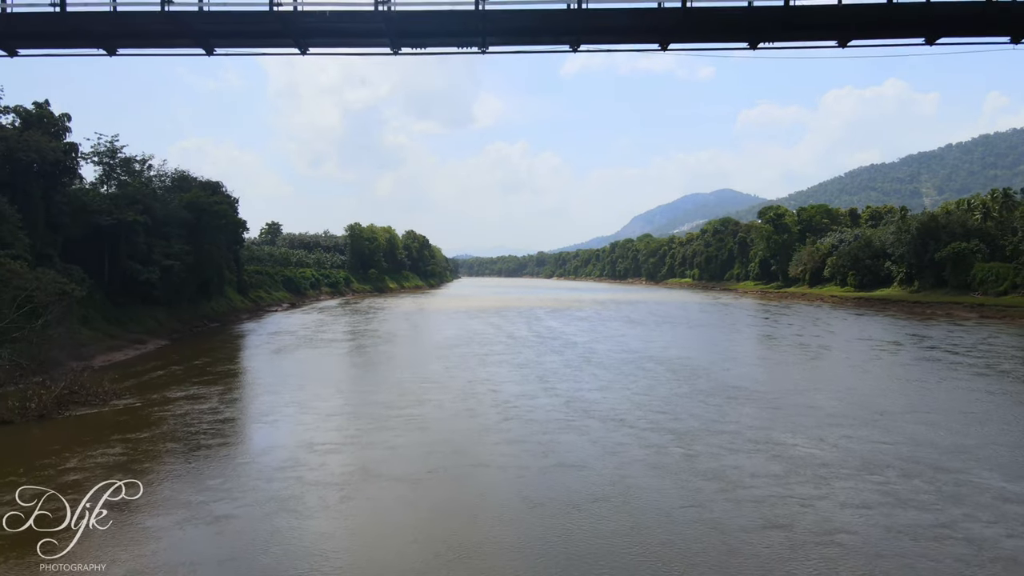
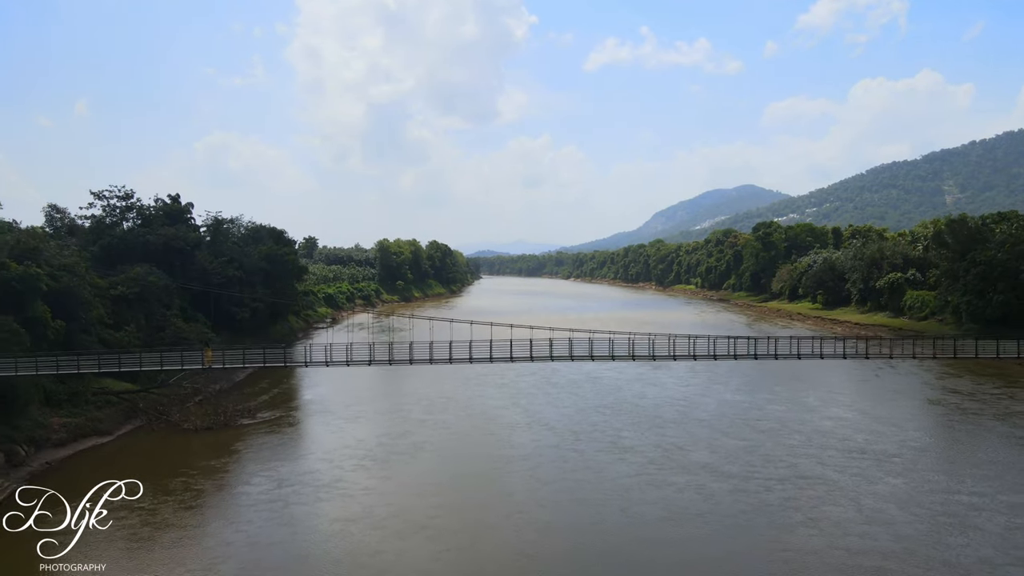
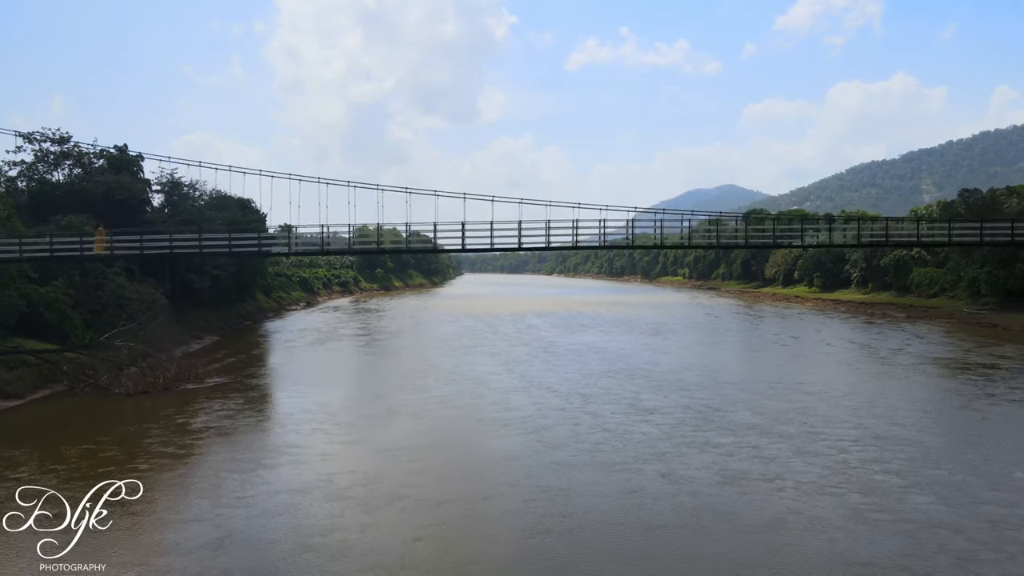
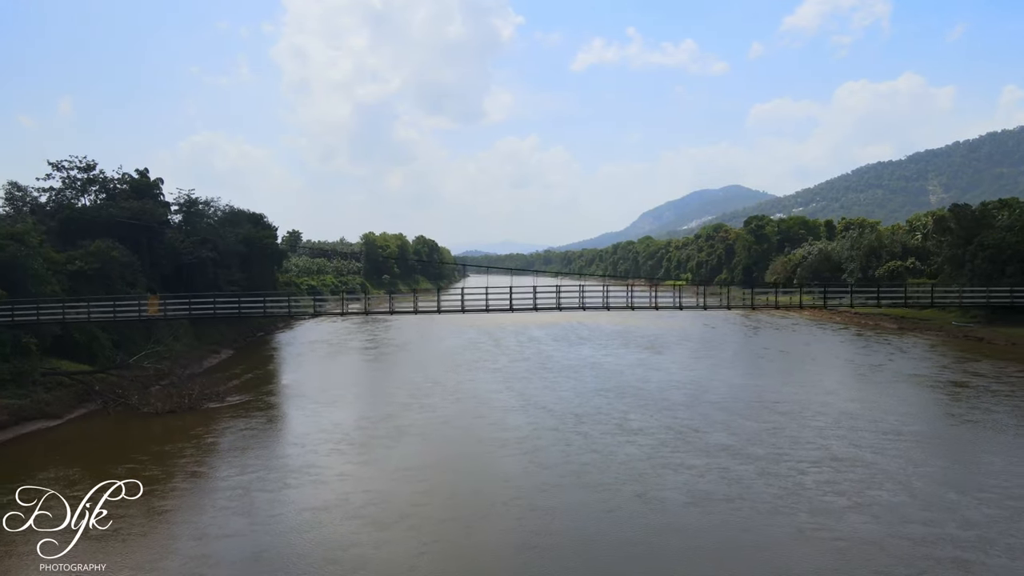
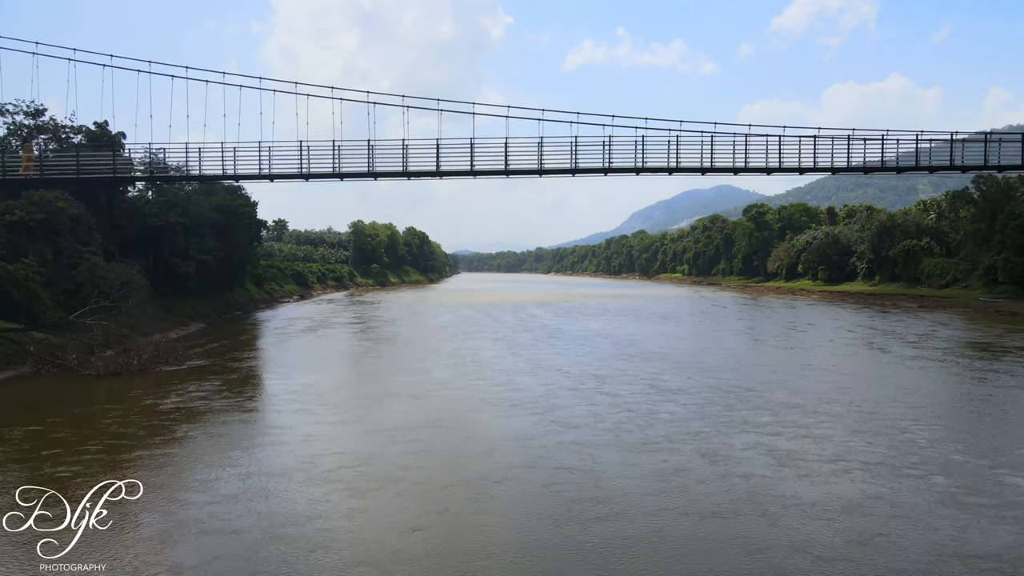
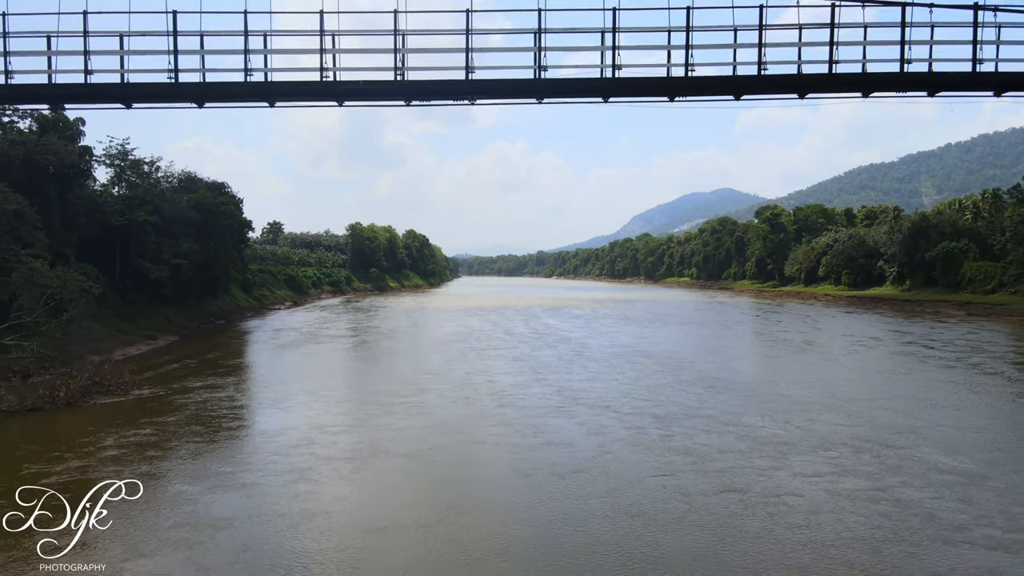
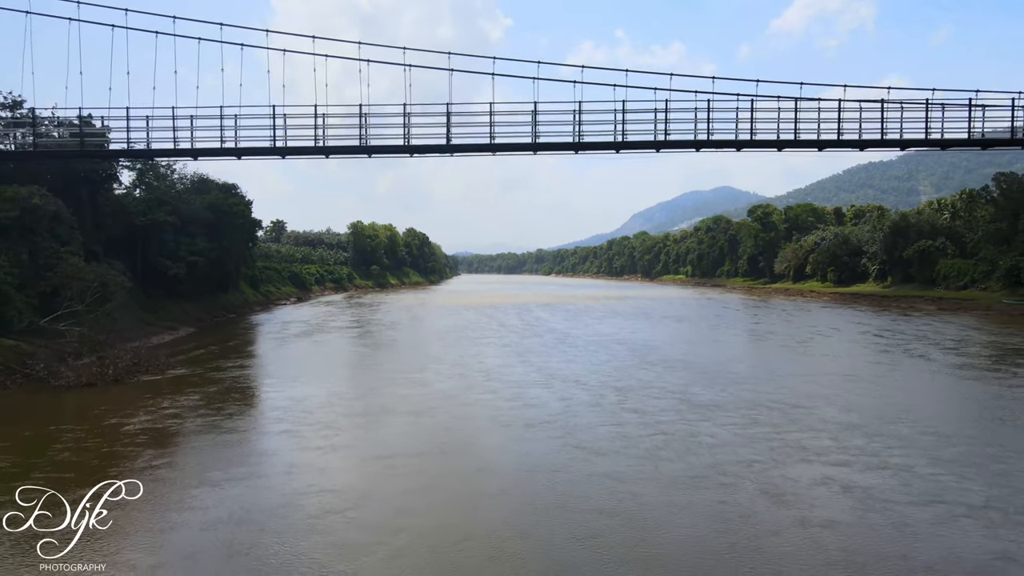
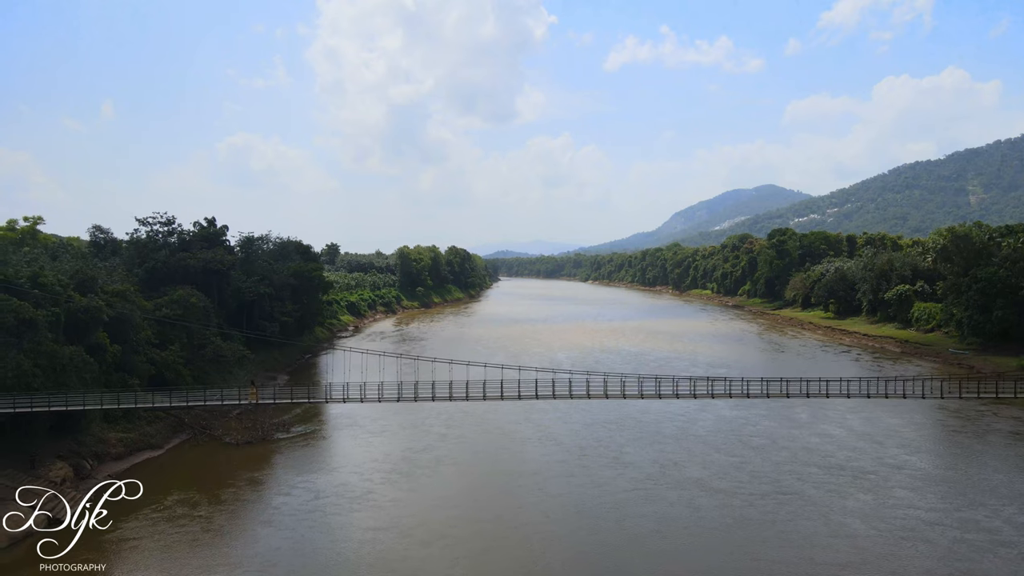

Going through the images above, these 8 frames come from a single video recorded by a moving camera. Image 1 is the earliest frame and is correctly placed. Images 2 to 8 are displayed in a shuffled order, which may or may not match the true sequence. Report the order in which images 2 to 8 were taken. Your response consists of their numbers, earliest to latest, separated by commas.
6, 7, 5, 3, 4, 2, 8
